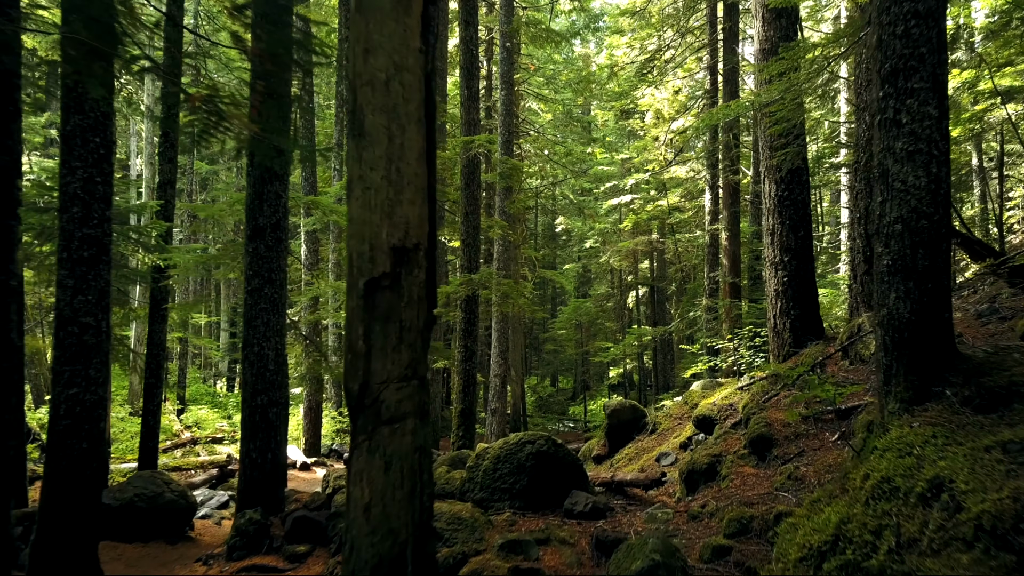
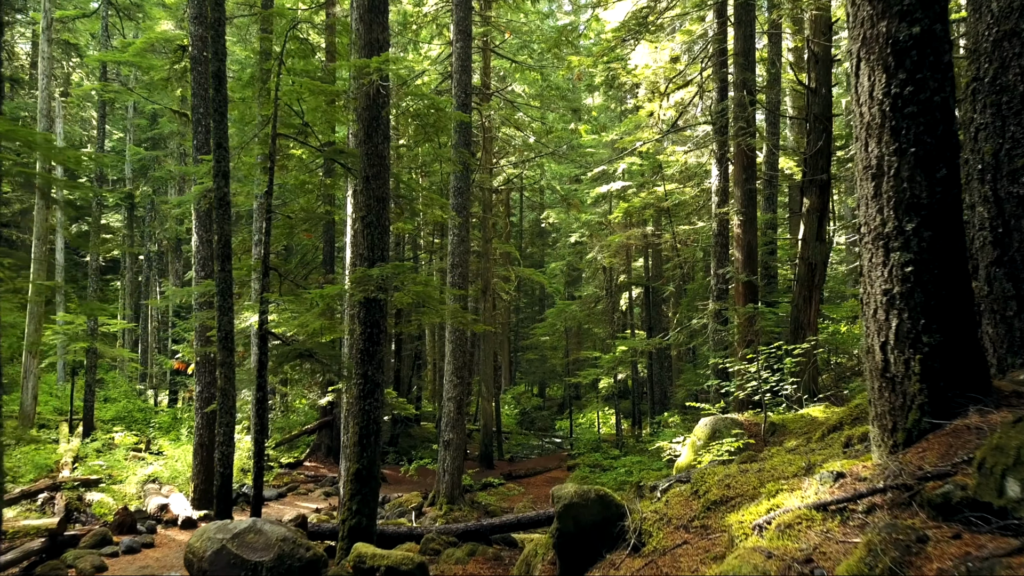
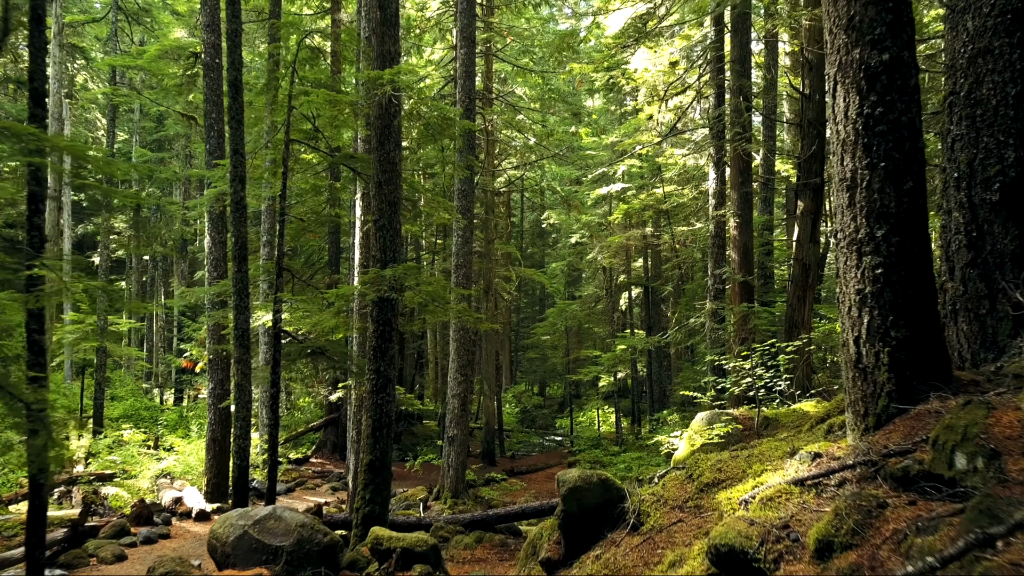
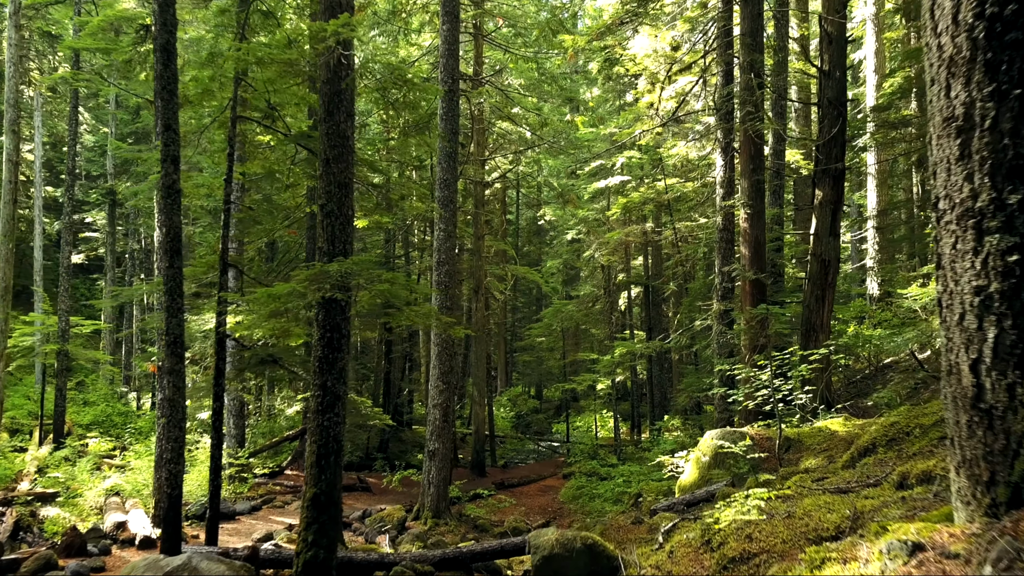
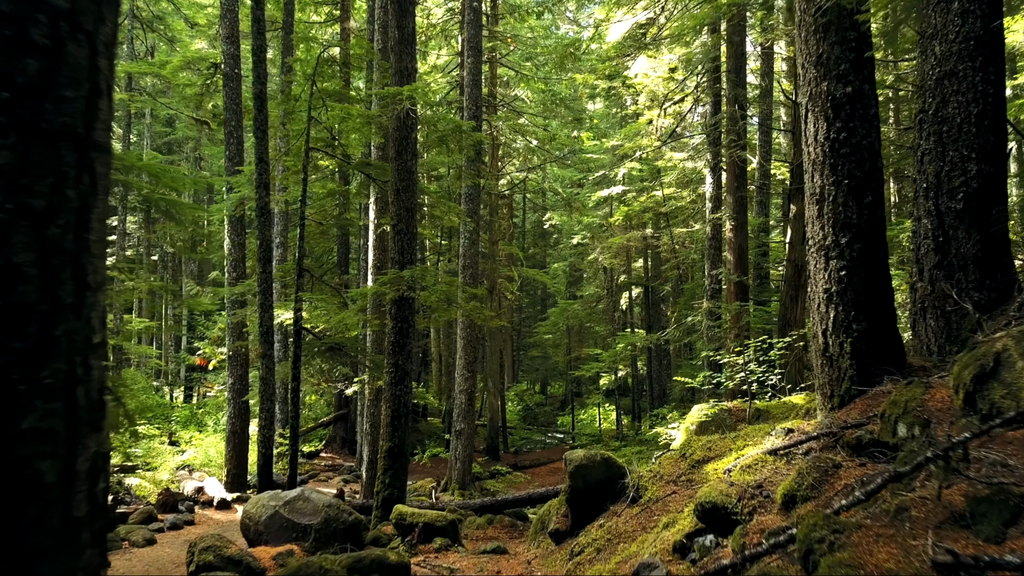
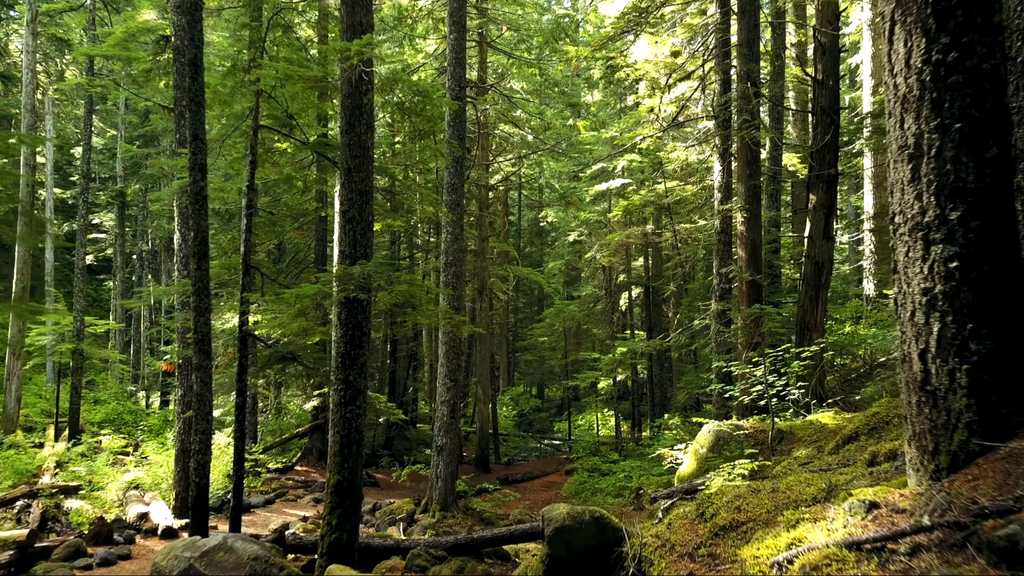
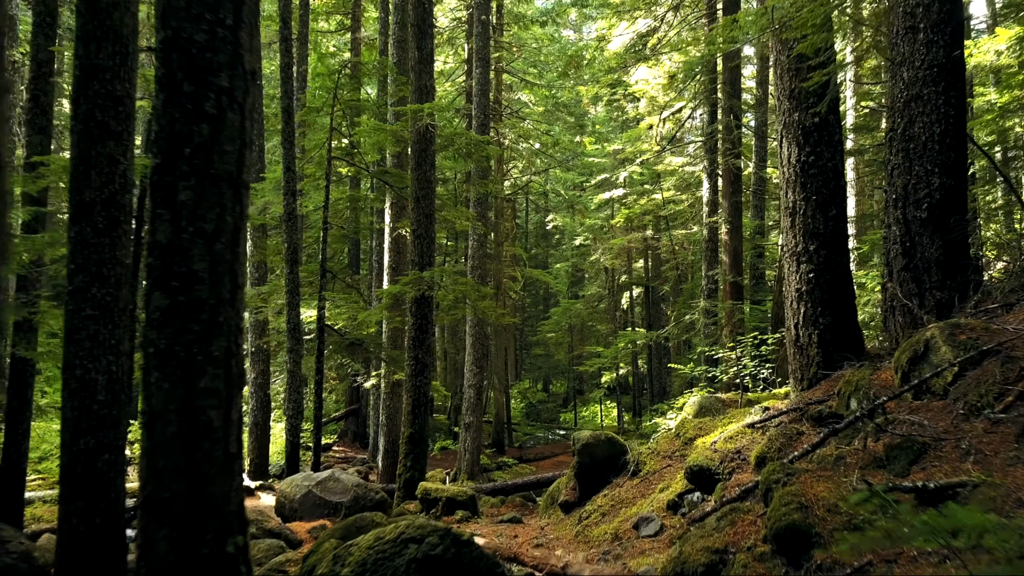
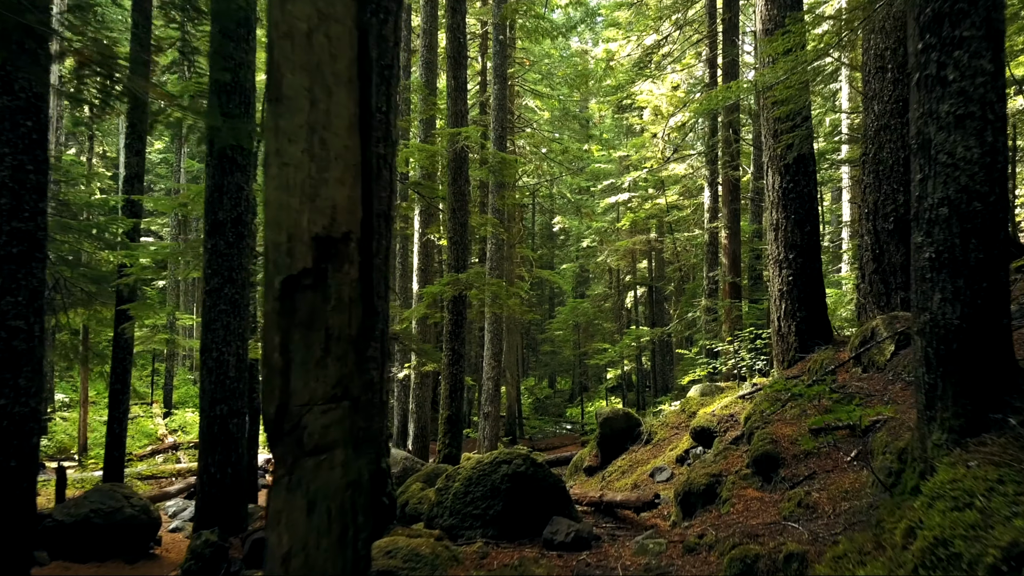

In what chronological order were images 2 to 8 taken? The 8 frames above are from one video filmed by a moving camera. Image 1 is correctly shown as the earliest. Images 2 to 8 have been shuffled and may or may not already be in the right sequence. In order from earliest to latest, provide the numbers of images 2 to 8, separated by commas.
8, 7, 5, 3, 2, 6, 4
